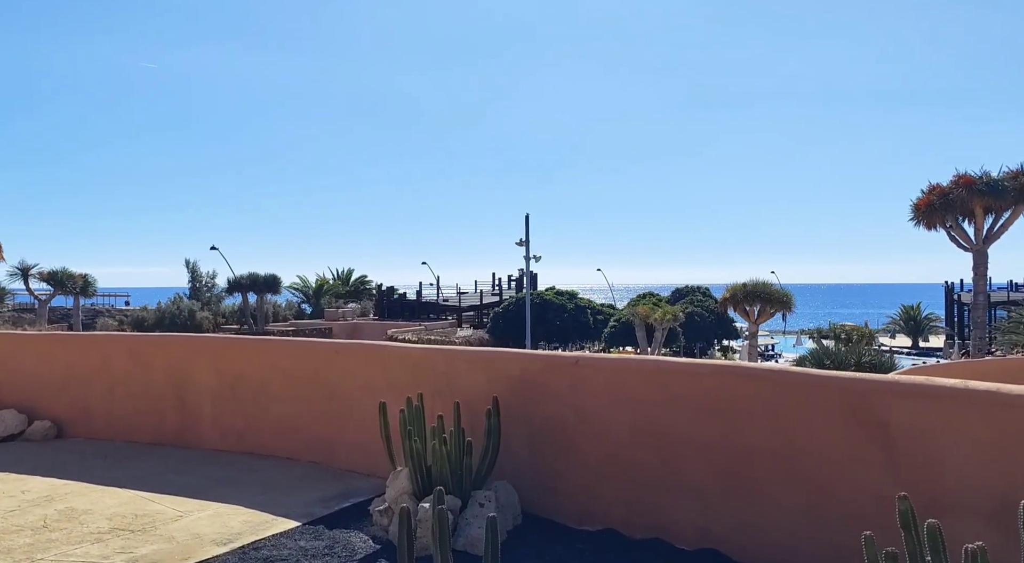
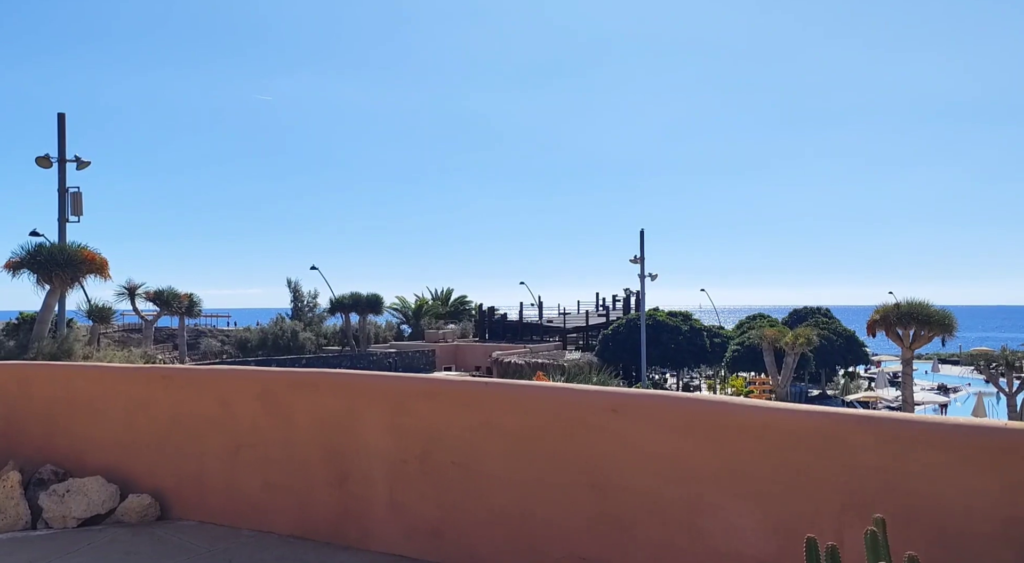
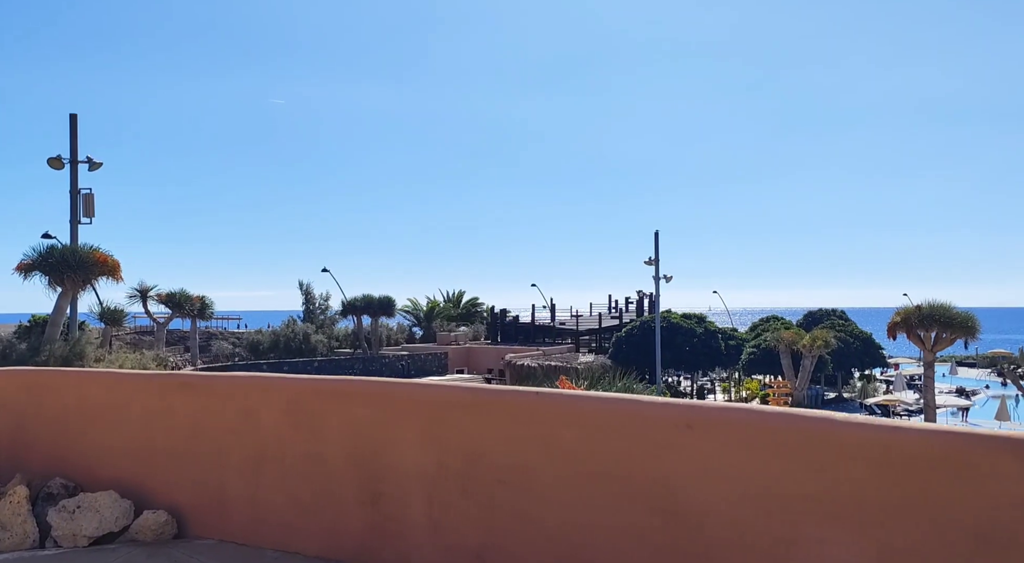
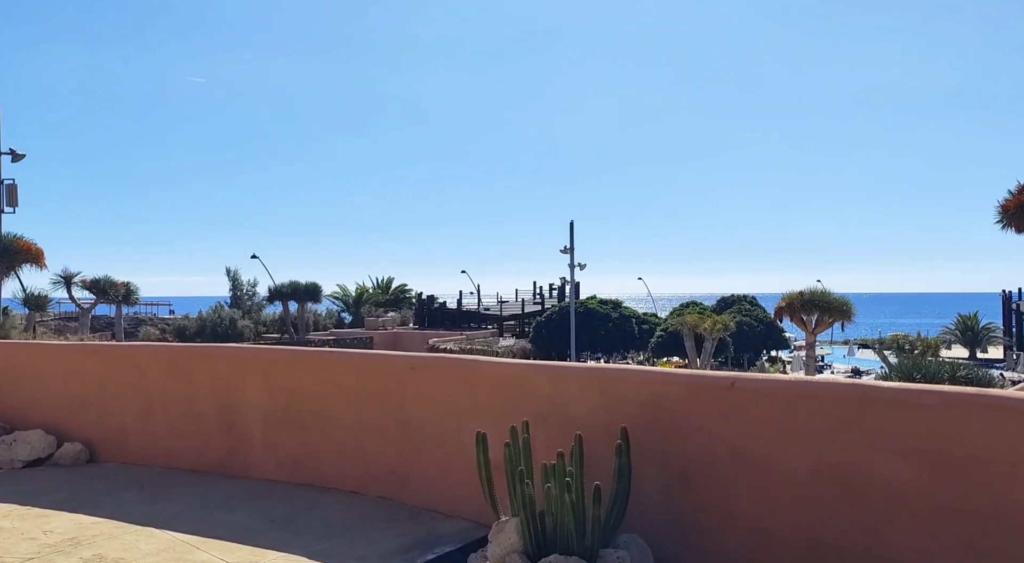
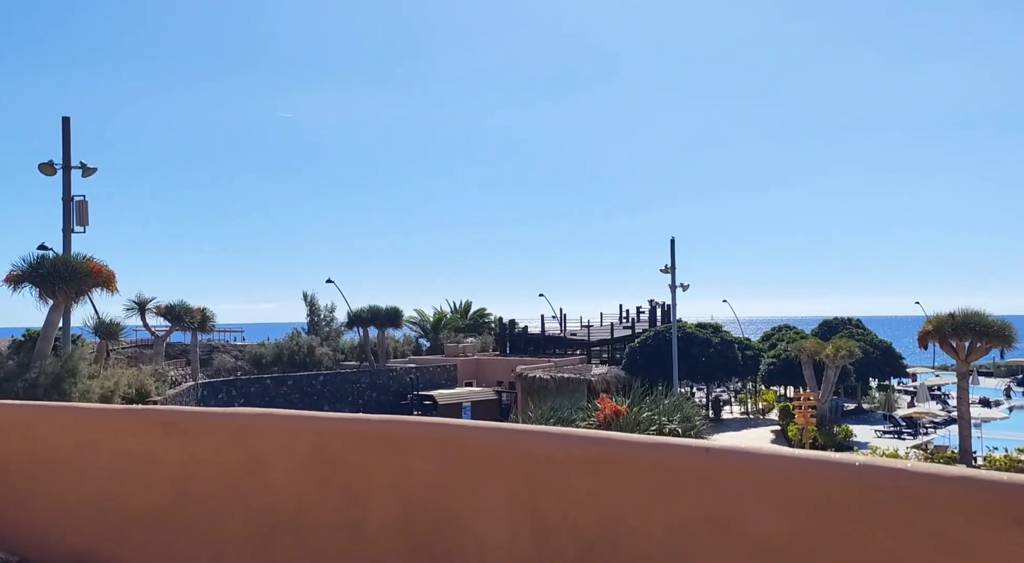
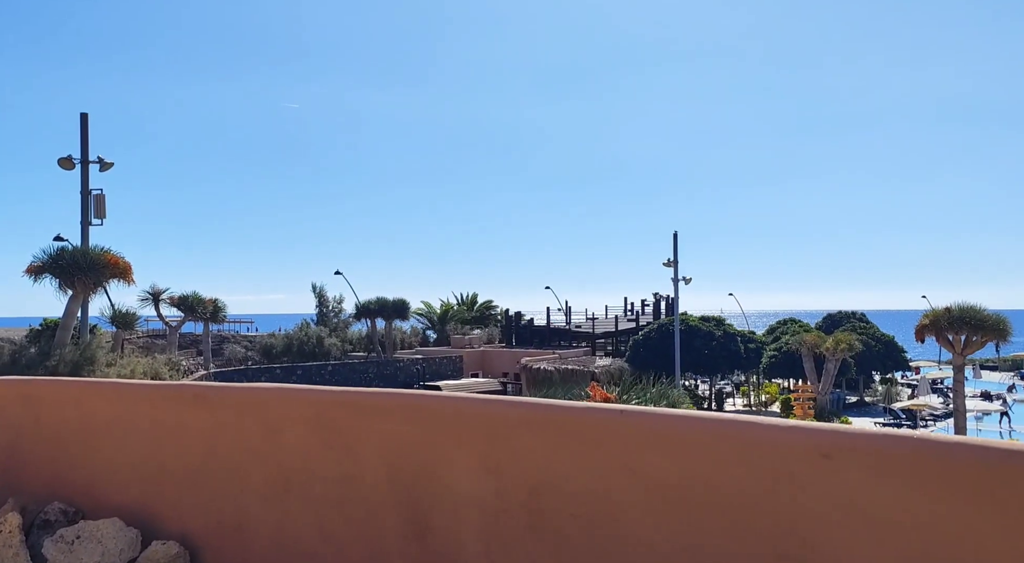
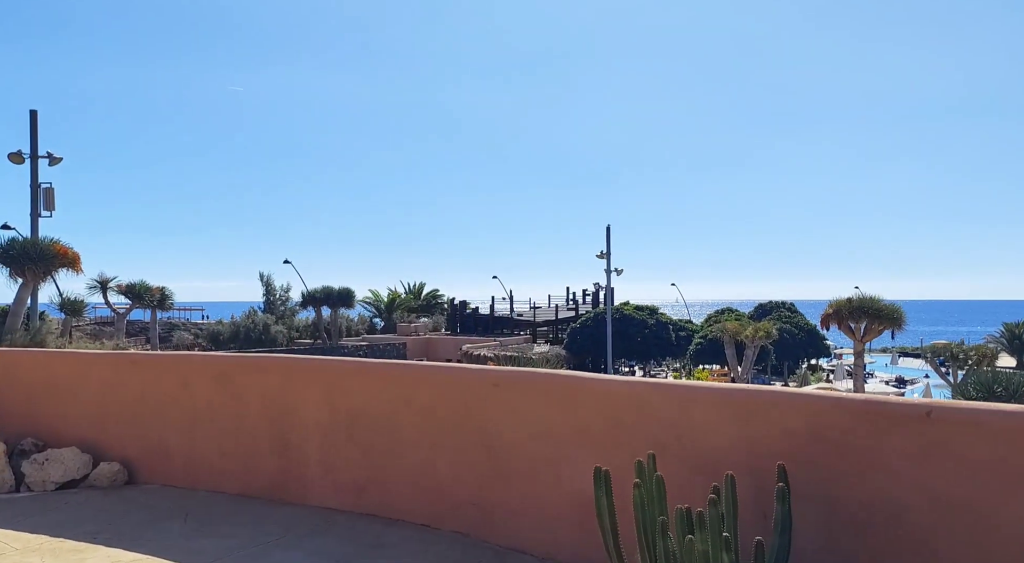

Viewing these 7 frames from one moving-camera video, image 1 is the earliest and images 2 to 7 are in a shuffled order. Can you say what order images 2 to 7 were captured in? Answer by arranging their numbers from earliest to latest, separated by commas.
4, 7, 2, 3, 6, 5
